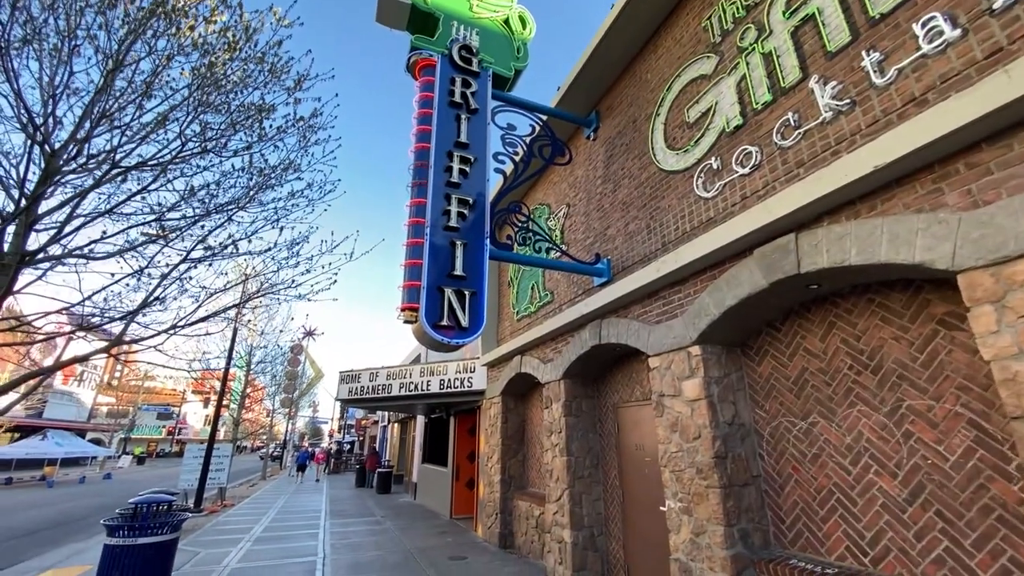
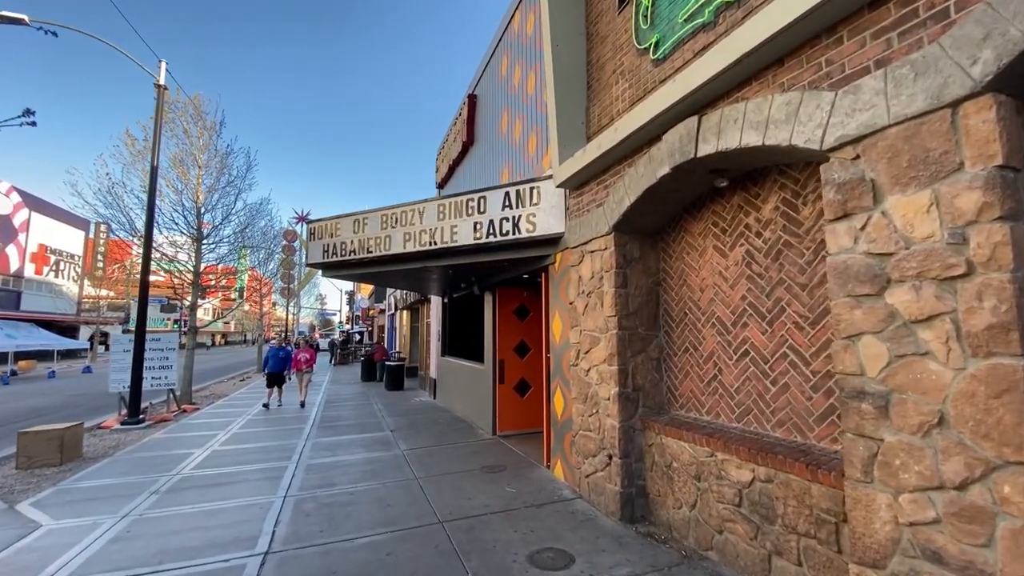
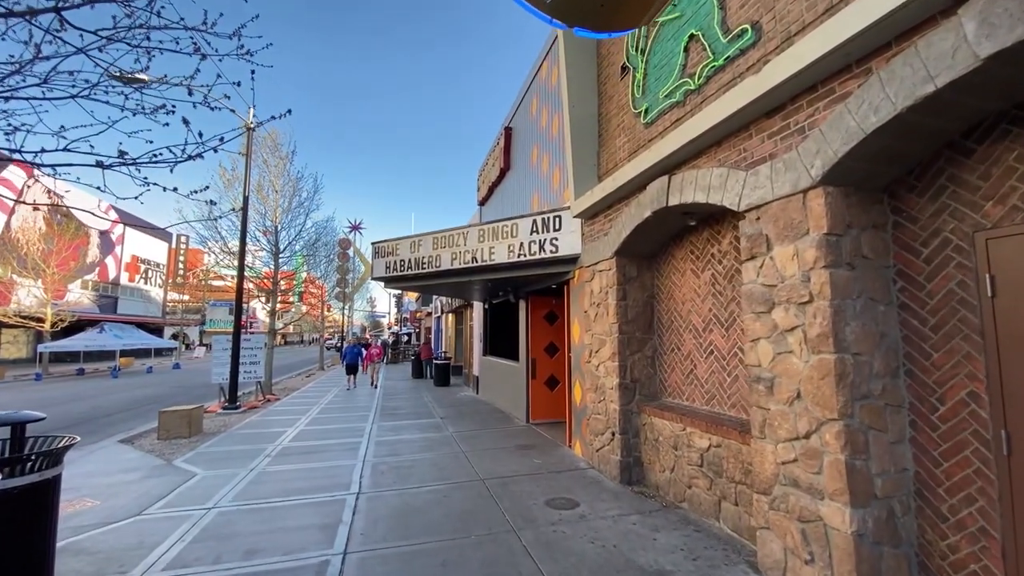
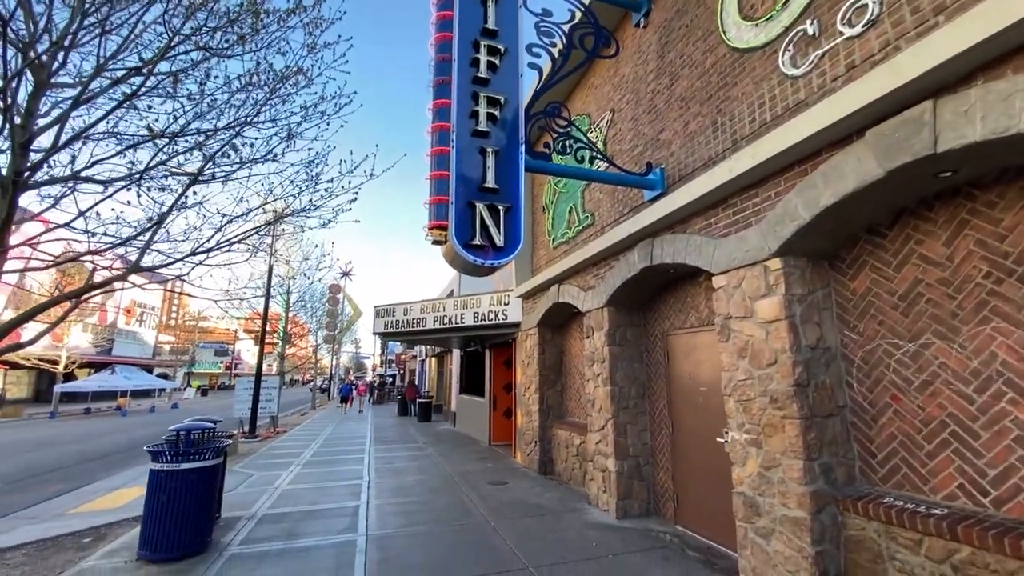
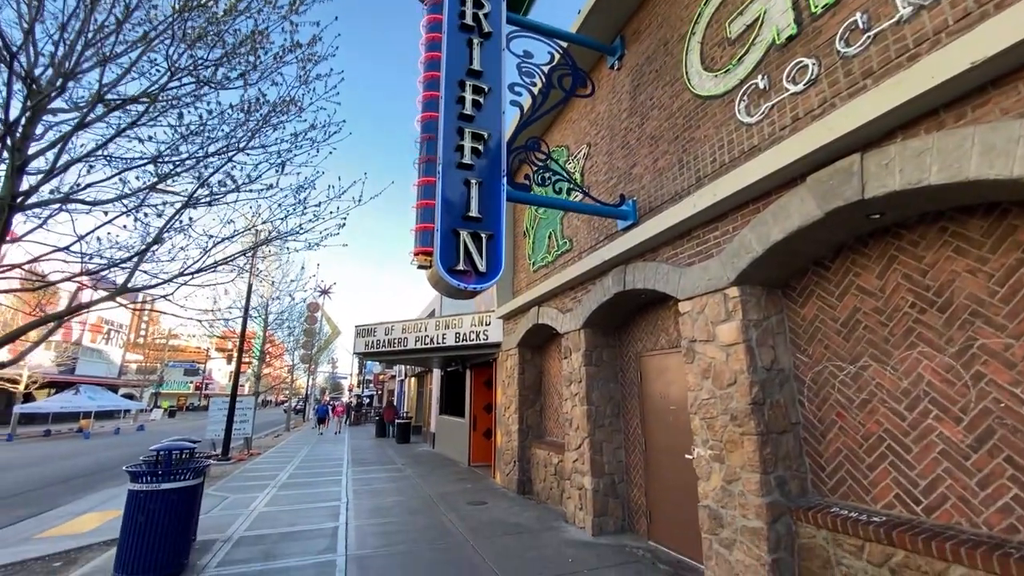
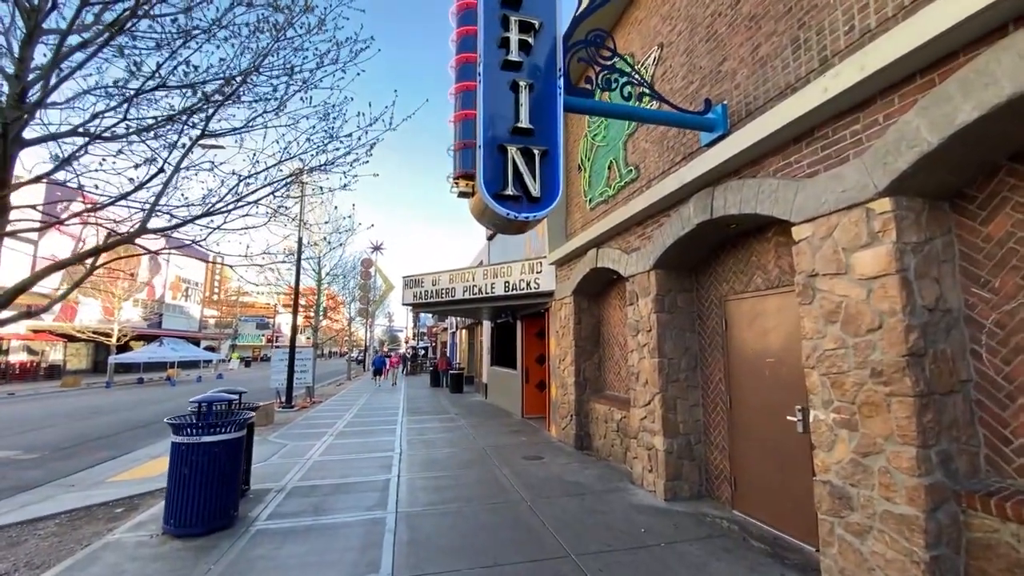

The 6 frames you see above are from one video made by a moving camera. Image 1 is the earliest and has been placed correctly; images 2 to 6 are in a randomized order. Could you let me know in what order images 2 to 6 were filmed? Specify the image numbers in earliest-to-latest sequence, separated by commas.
5, 4, 6, 3, 2
